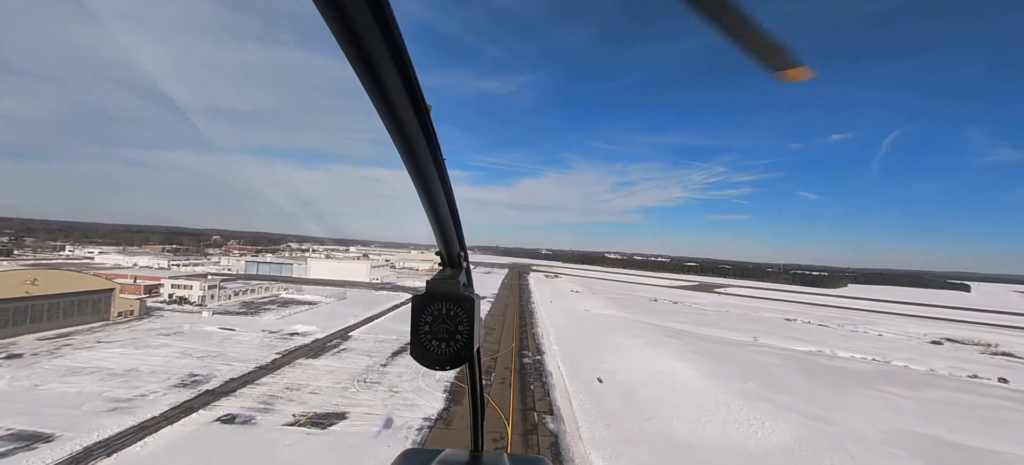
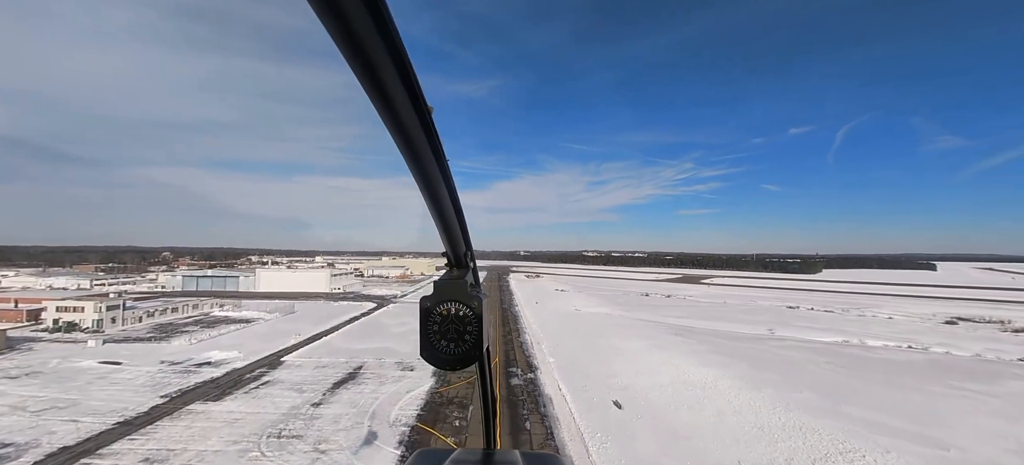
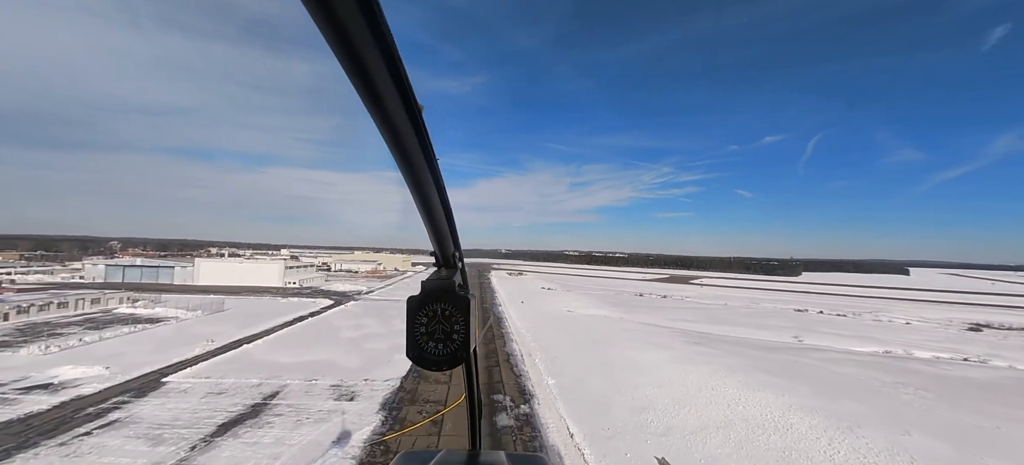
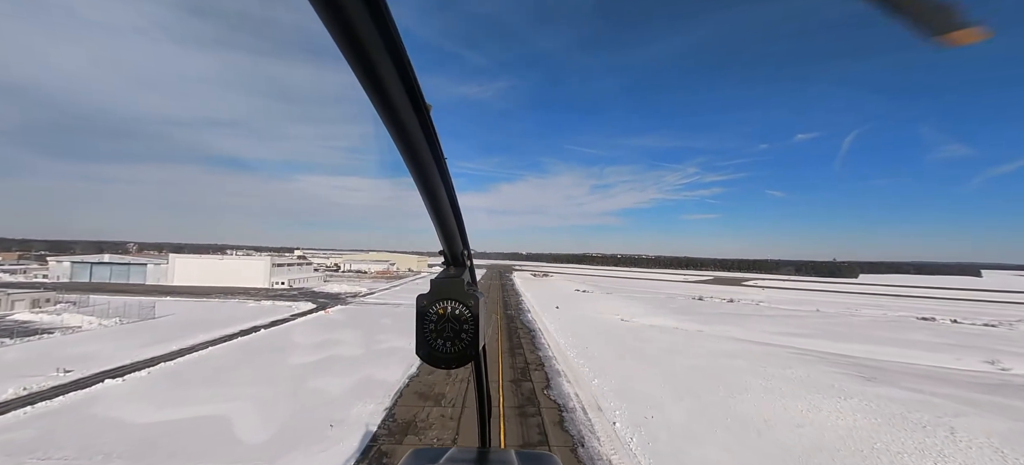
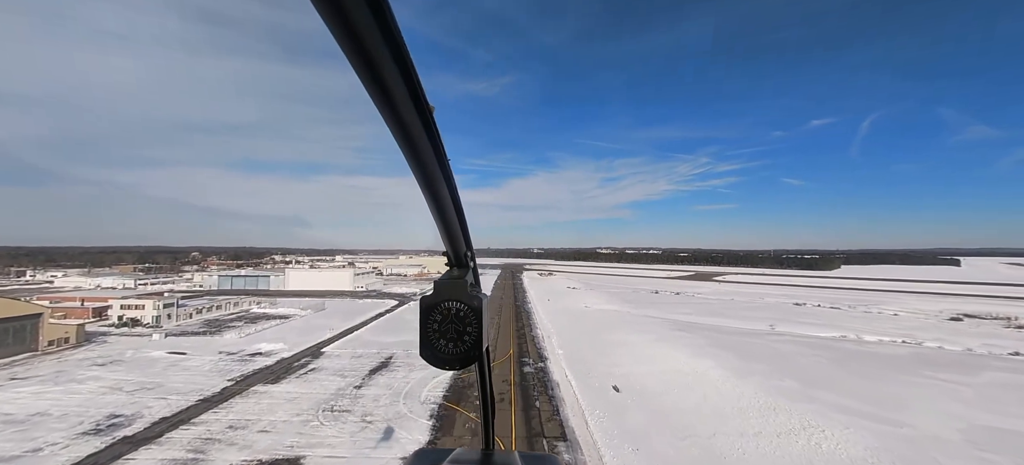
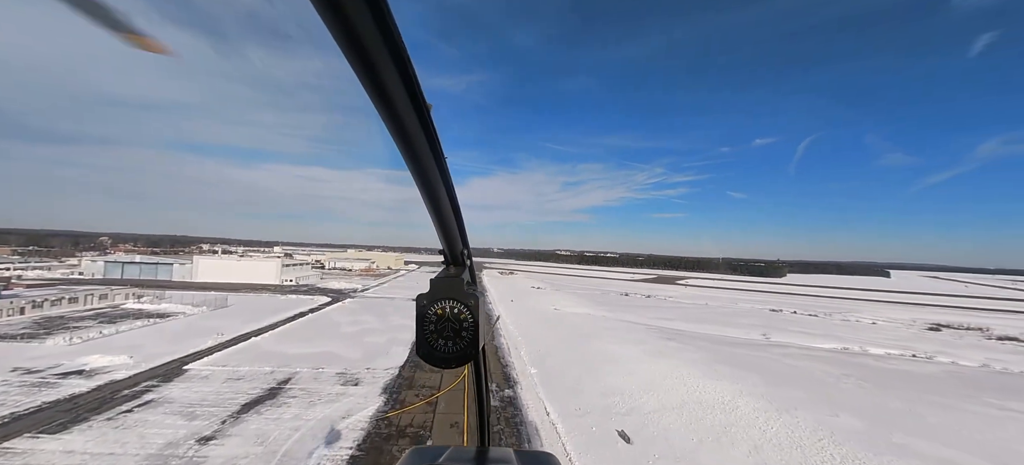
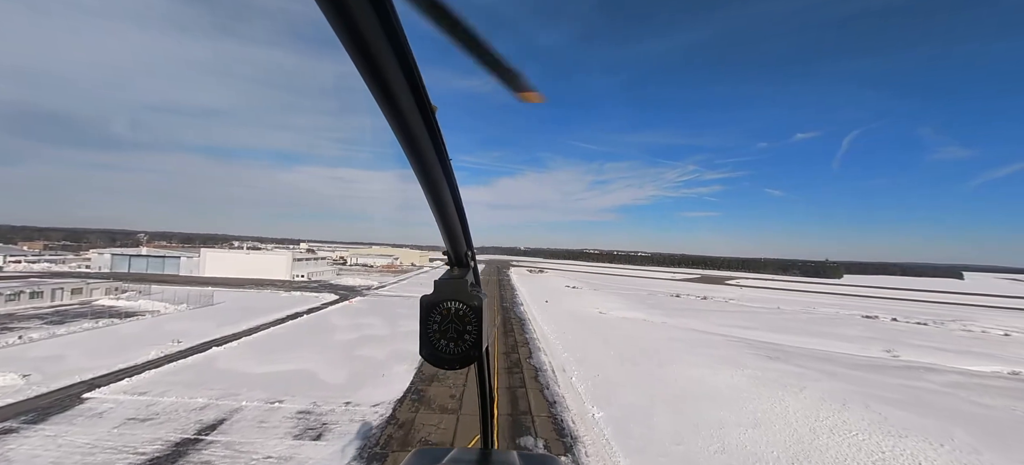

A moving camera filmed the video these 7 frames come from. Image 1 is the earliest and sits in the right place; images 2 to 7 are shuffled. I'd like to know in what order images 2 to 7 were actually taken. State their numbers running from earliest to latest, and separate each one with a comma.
5, 2, 6, 3, 7, 4
